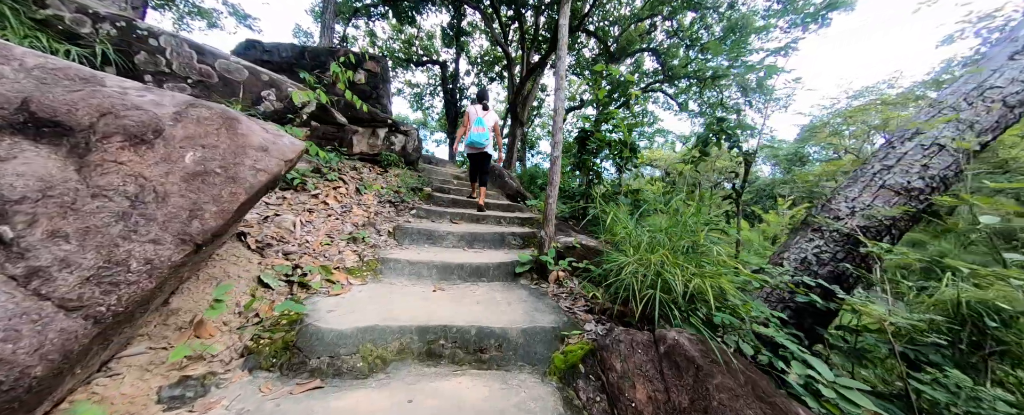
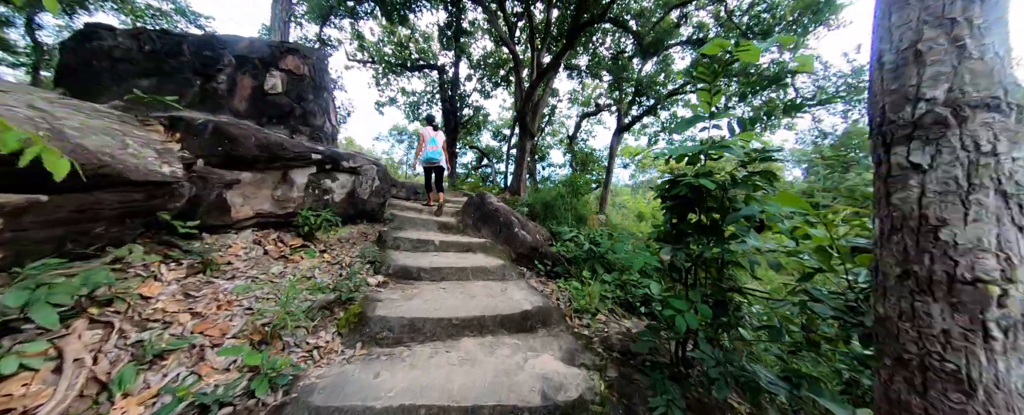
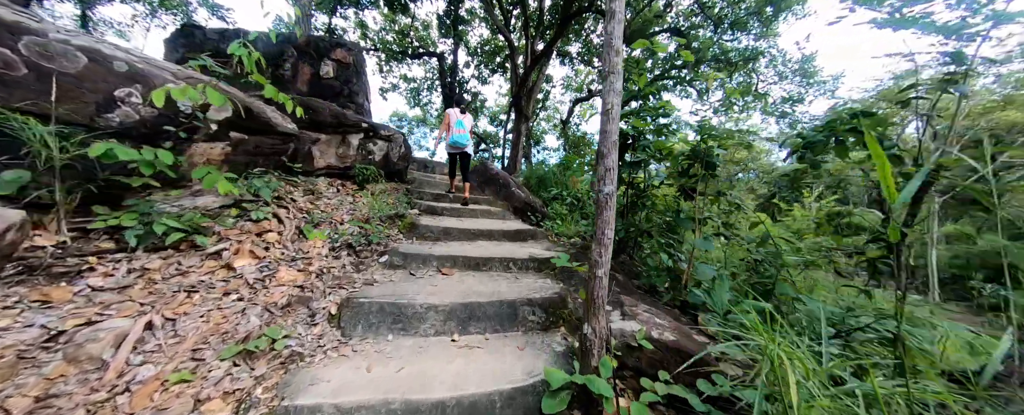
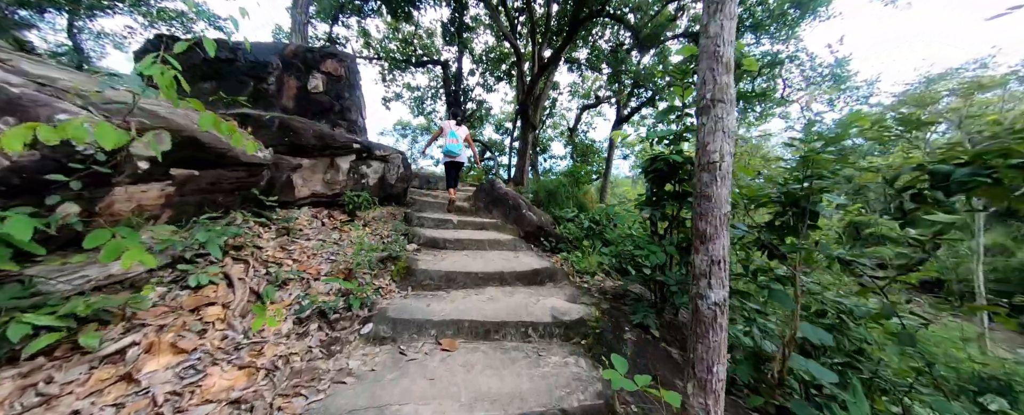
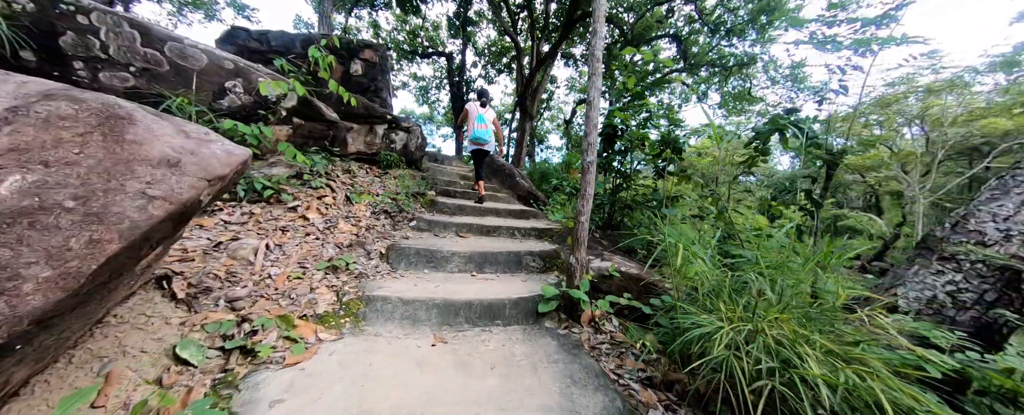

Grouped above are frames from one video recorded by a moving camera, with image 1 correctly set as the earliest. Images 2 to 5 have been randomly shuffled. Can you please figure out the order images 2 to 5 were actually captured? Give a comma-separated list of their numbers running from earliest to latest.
5, 3, 4, 2
